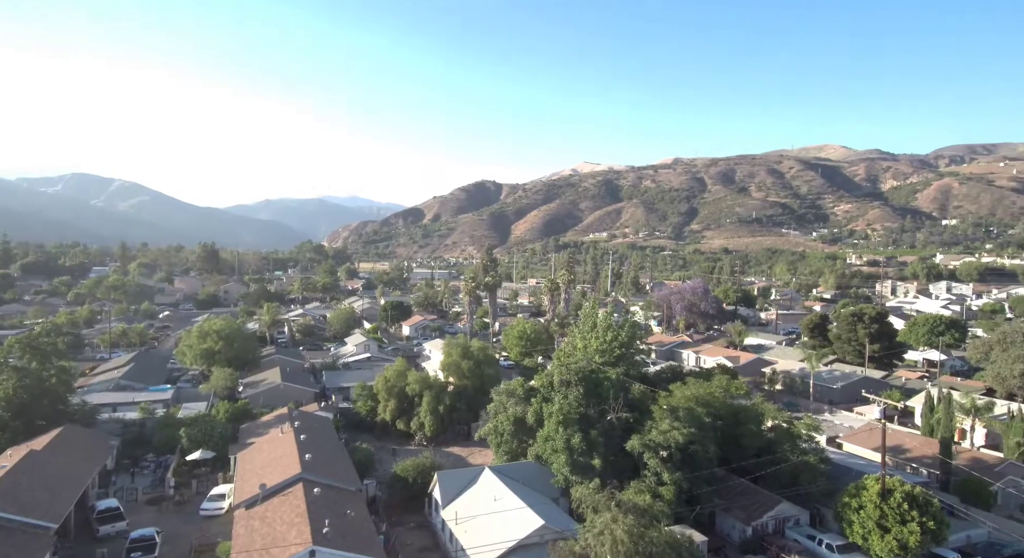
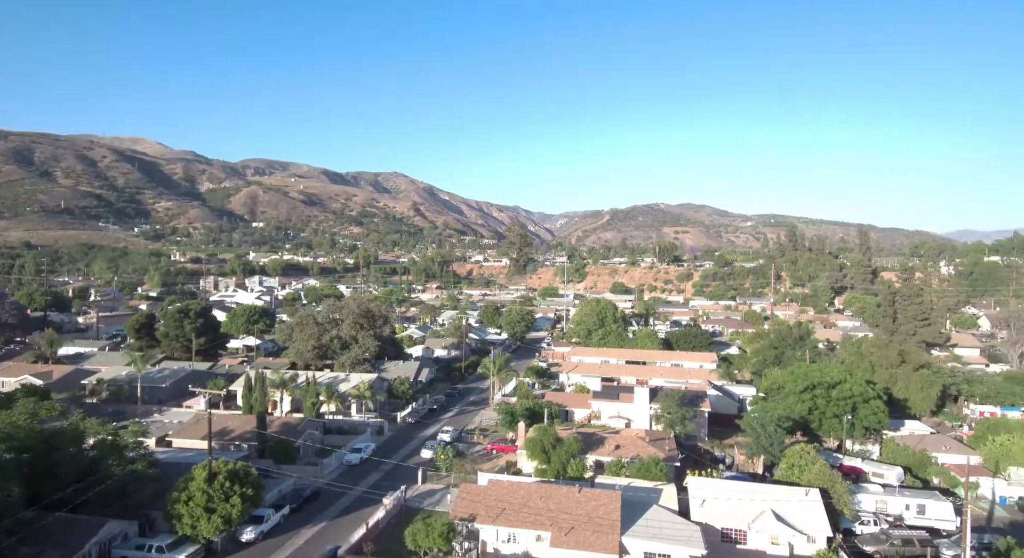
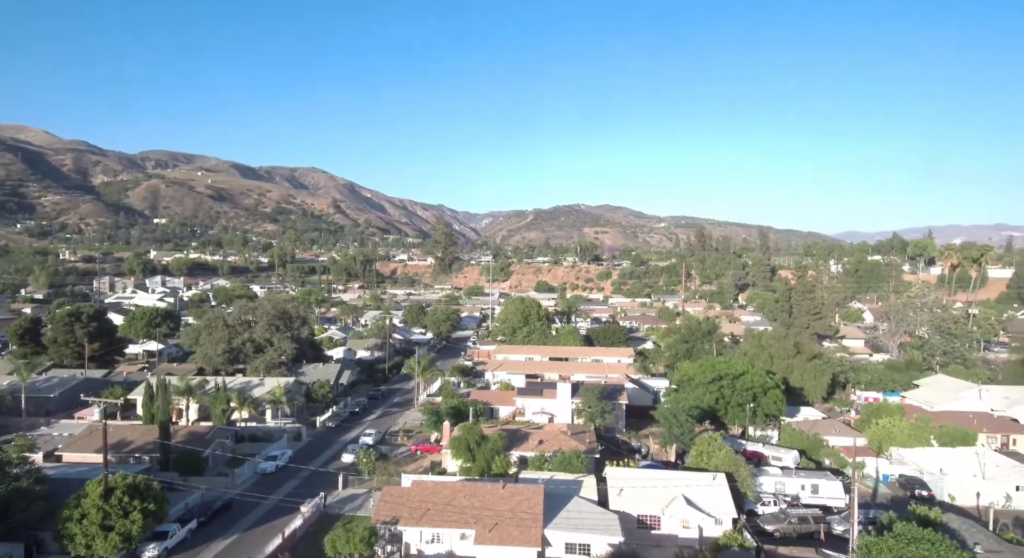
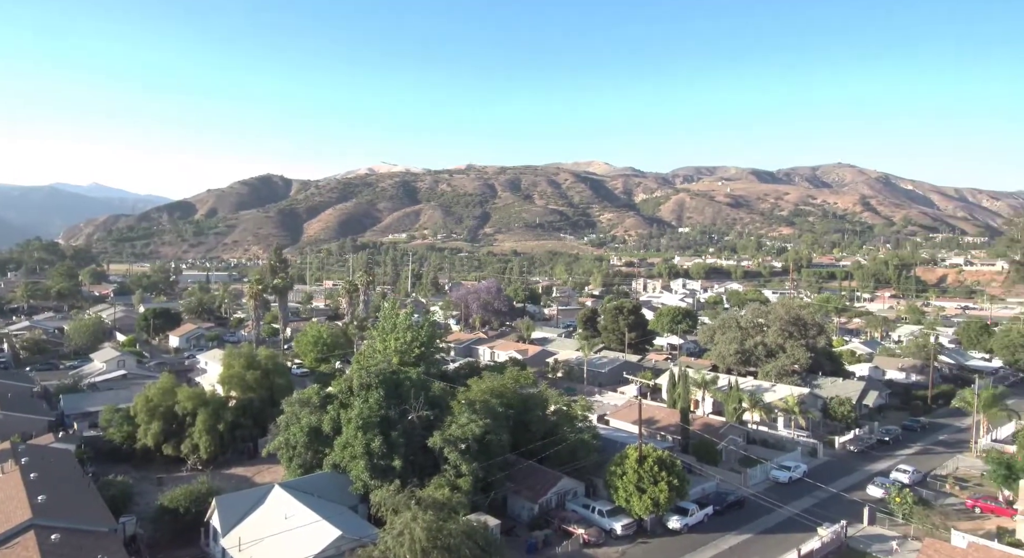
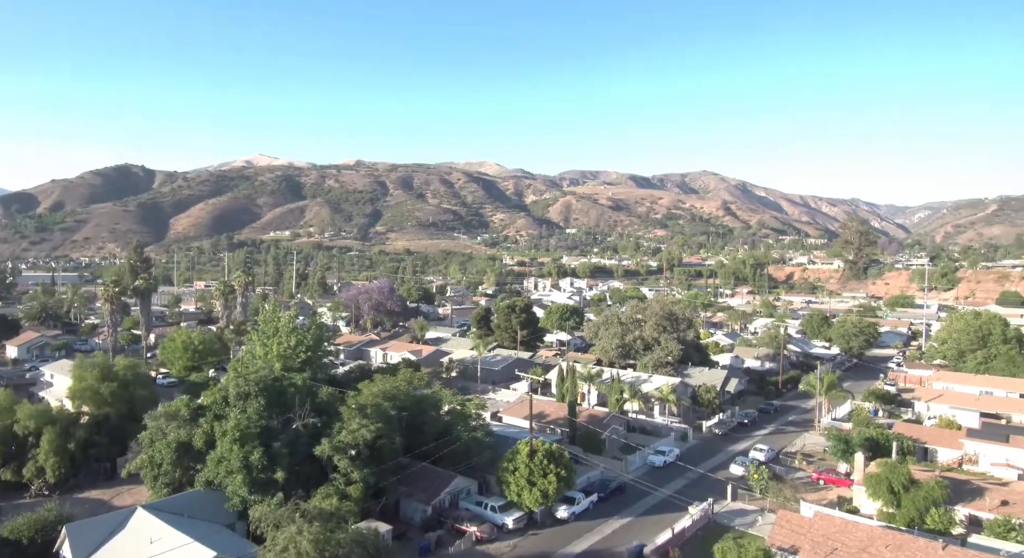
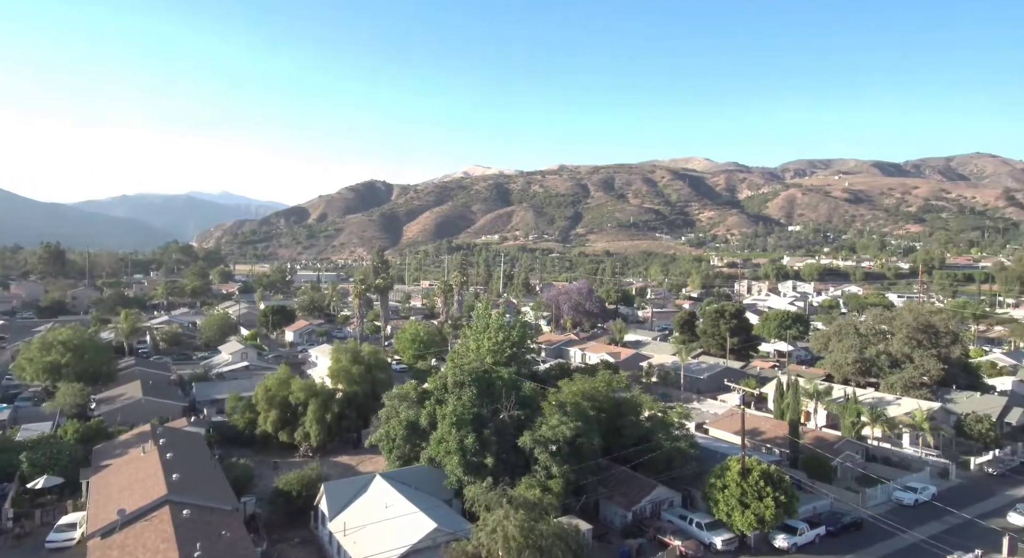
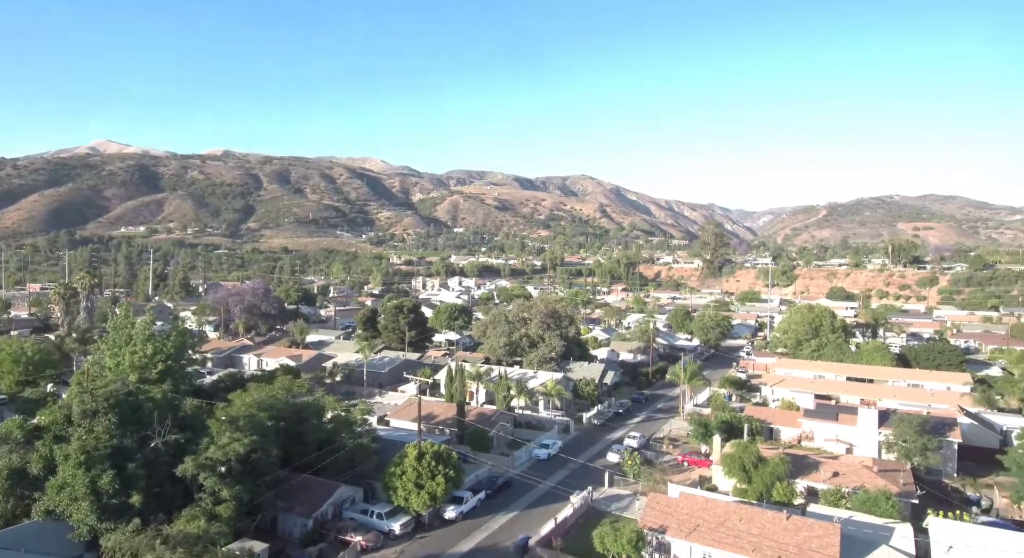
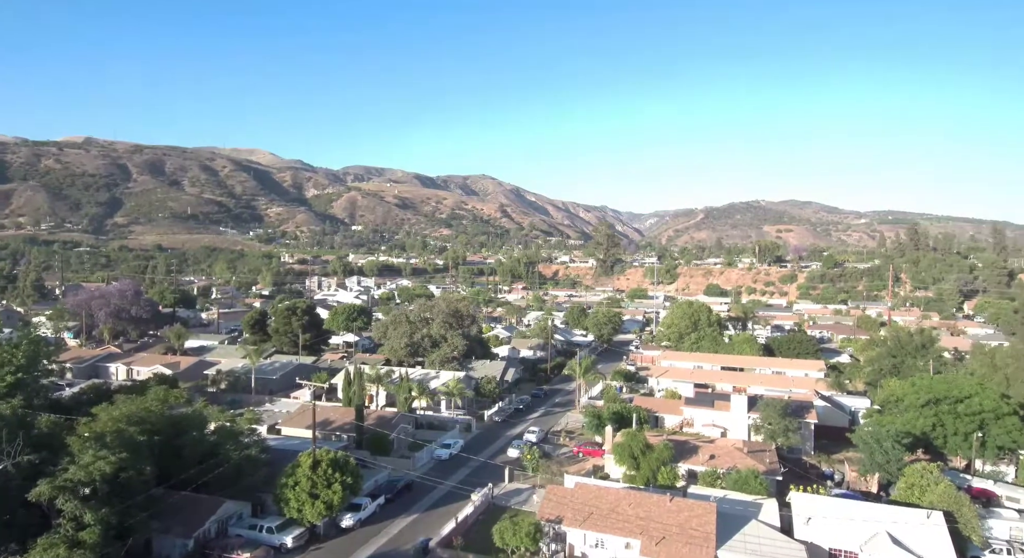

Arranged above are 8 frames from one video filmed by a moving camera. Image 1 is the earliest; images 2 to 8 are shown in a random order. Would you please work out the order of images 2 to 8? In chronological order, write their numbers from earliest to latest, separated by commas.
6, 4, 5, 7, 8, 2, 3
